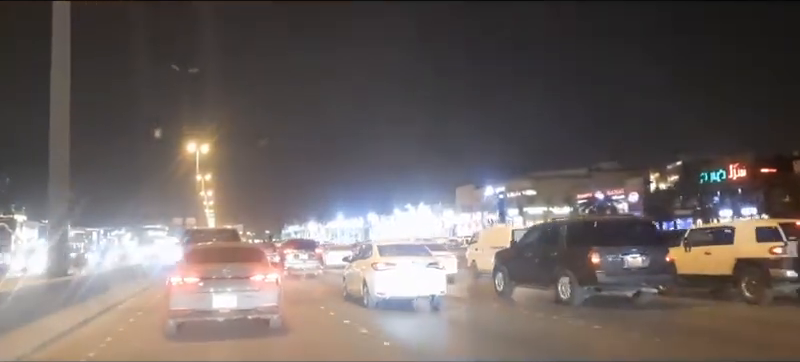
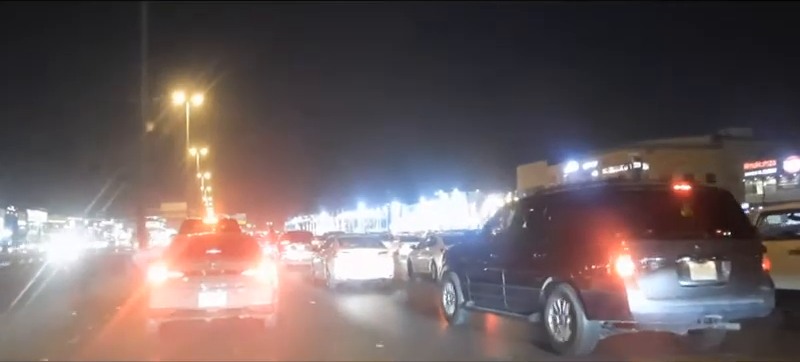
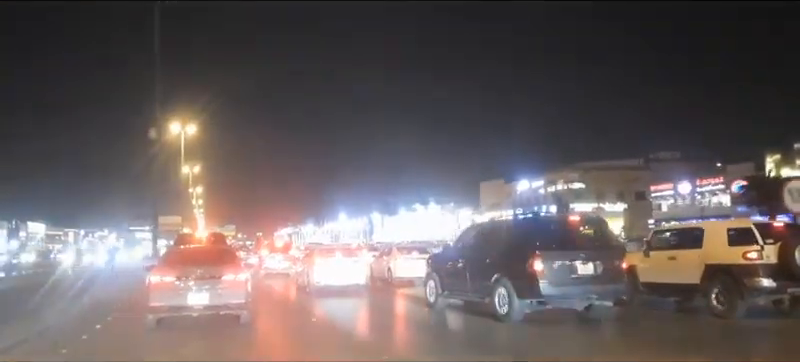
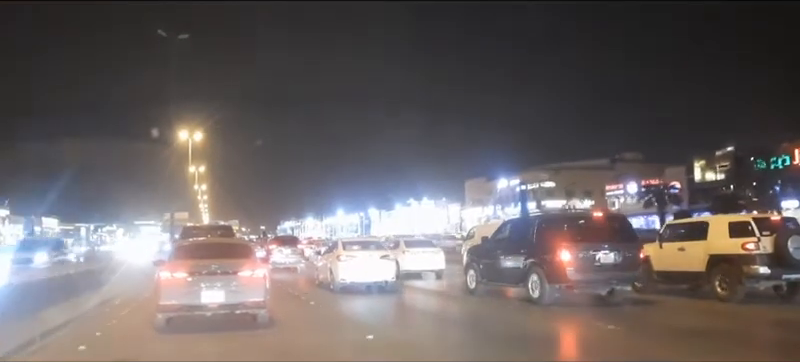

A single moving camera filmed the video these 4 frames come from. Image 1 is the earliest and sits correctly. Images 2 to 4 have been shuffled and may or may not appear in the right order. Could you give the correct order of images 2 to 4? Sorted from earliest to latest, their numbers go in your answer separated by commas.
4, 3, 2
